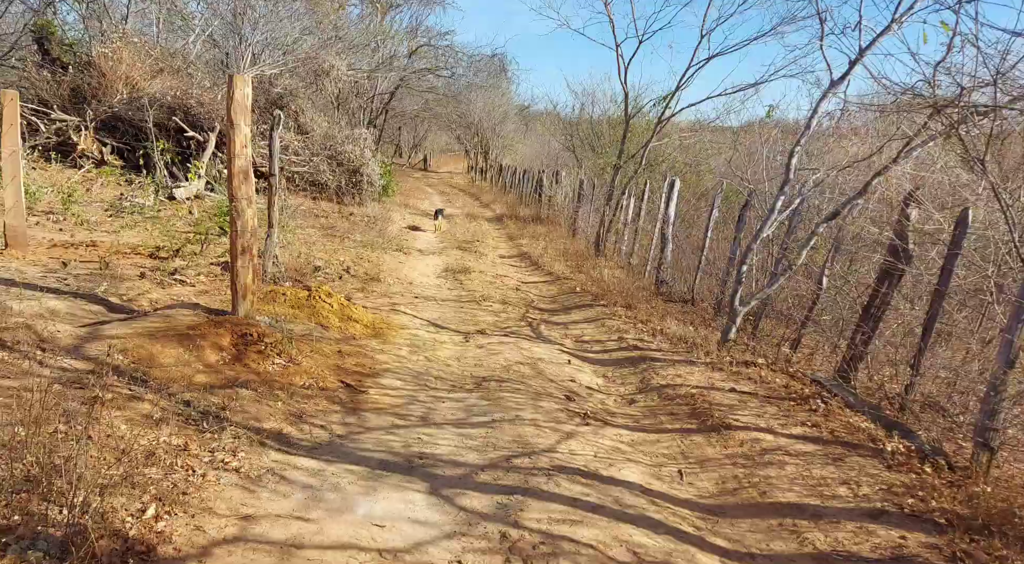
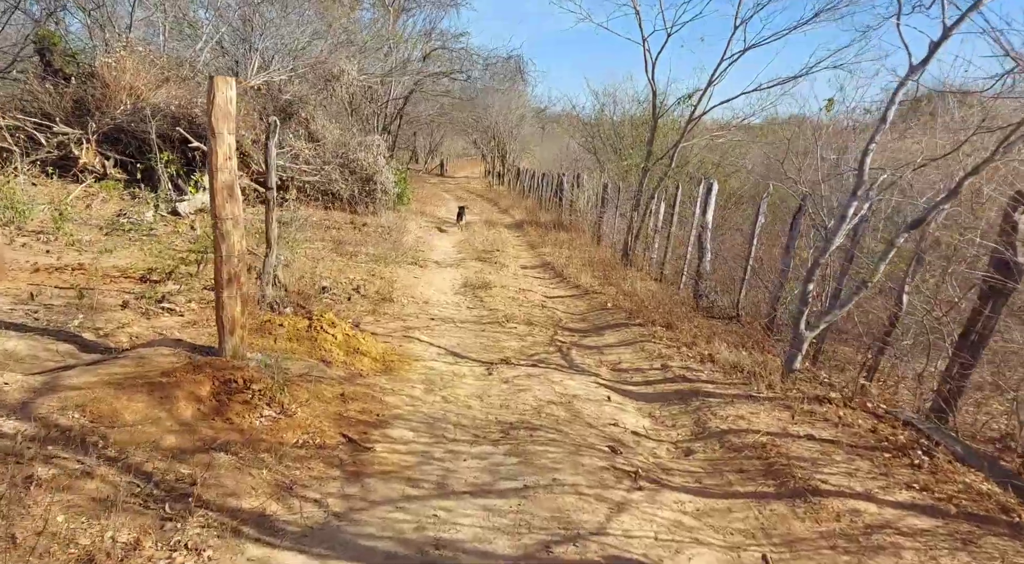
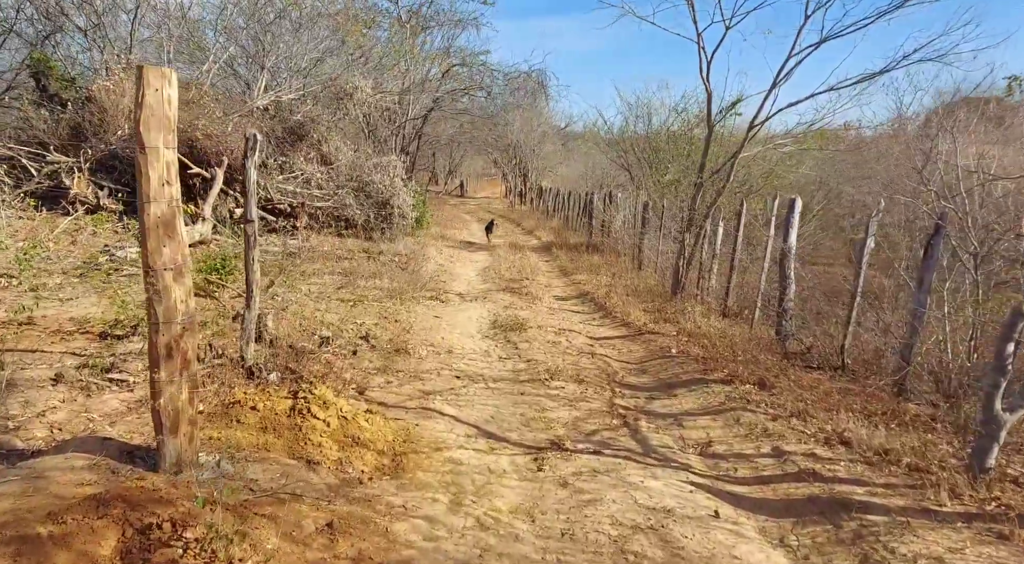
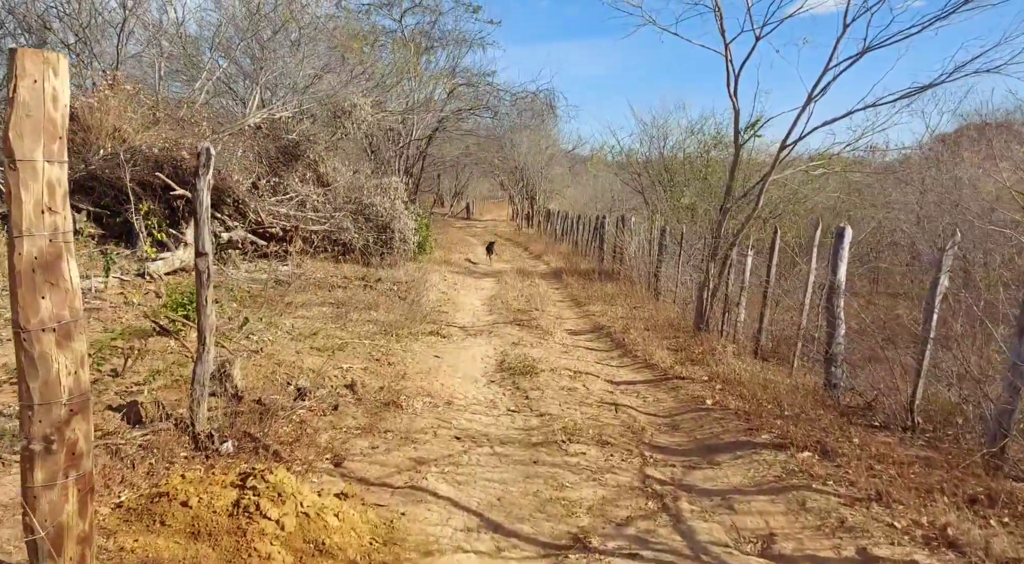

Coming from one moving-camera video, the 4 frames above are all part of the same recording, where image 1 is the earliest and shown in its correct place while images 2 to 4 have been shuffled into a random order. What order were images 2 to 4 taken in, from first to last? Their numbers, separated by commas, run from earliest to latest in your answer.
2, 3, 4
